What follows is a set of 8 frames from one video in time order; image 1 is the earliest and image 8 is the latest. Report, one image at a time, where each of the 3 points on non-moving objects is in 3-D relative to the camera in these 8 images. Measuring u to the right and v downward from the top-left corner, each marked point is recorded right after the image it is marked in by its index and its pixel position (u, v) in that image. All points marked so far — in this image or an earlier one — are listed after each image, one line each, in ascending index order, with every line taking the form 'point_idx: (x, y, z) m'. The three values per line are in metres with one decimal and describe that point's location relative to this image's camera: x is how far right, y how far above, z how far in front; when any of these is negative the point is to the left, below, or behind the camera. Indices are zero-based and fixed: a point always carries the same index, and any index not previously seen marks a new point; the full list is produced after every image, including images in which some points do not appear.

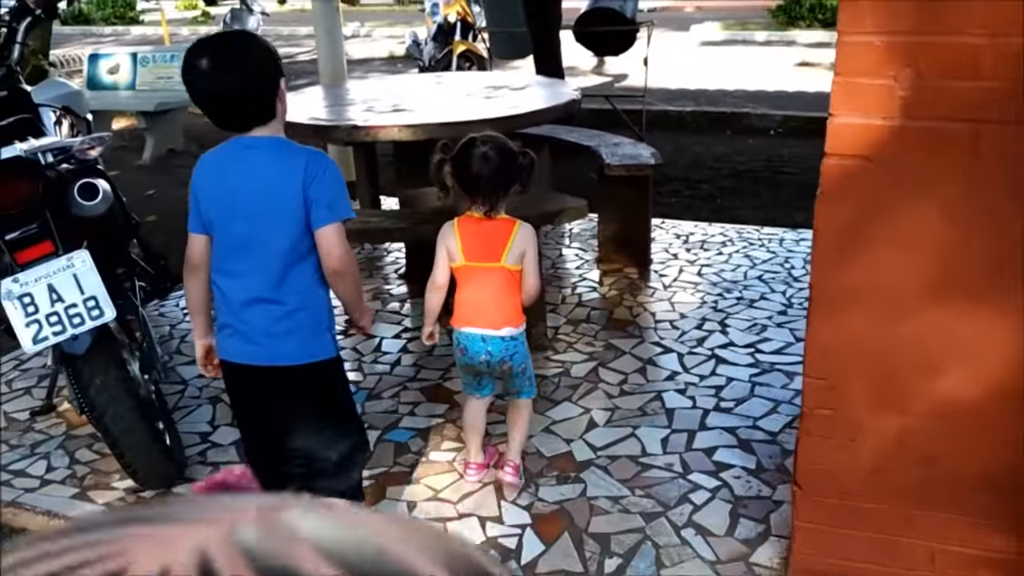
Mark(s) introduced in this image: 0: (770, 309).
0: (+1.2, -0.1, +4.5) m
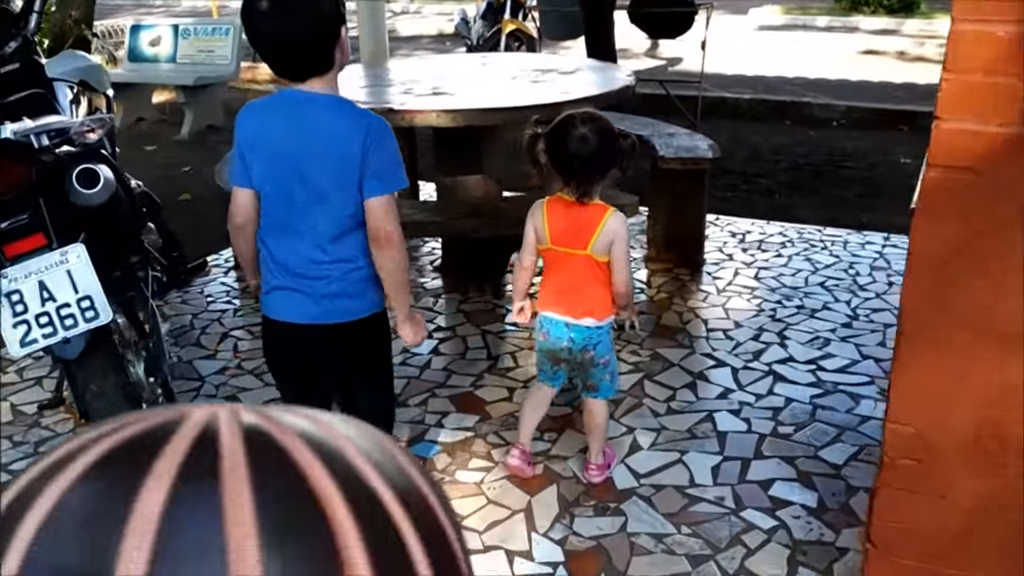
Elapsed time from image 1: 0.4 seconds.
0: (+1.3, -0.1, +4.1) m
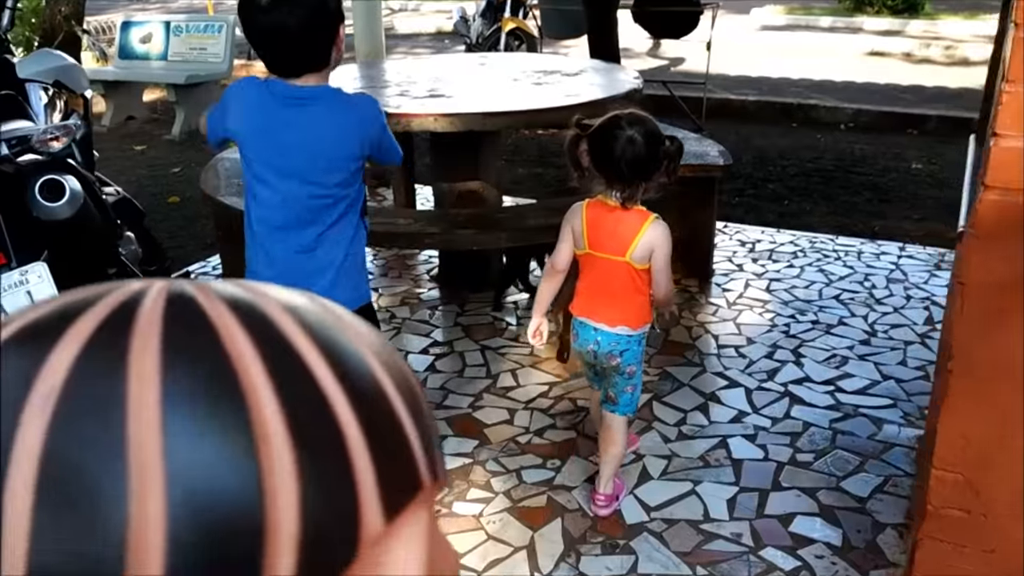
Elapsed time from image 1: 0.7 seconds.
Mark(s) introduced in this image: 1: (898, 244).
0: (+1.3, -0.2, +3.9) m
1: (+1.9, +0.2, +5.0) m
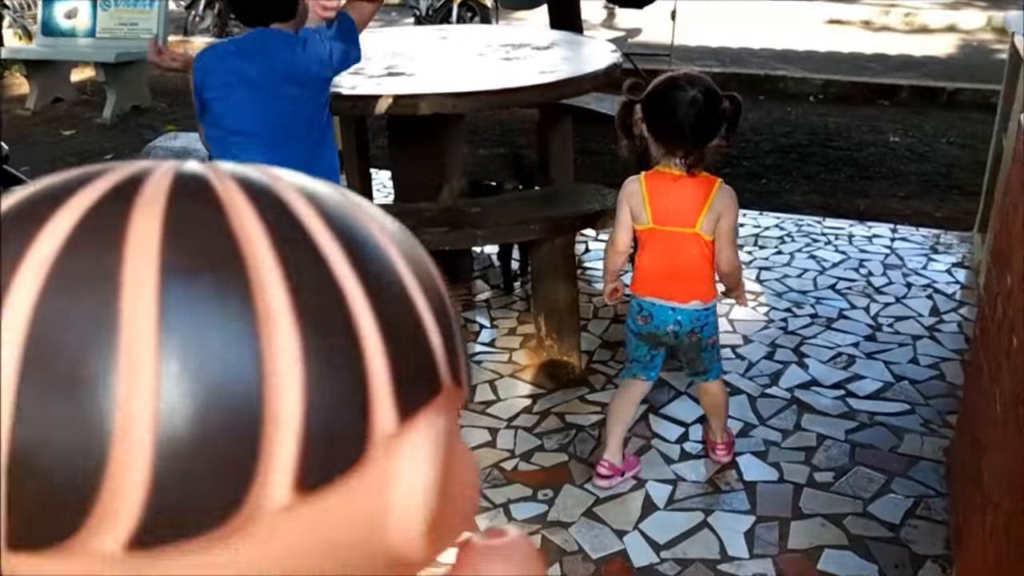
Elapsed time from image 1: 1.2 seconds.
0: (+1.3, -0.2, +3.6) m
1: (+1.8, +0.3, +4.7) m
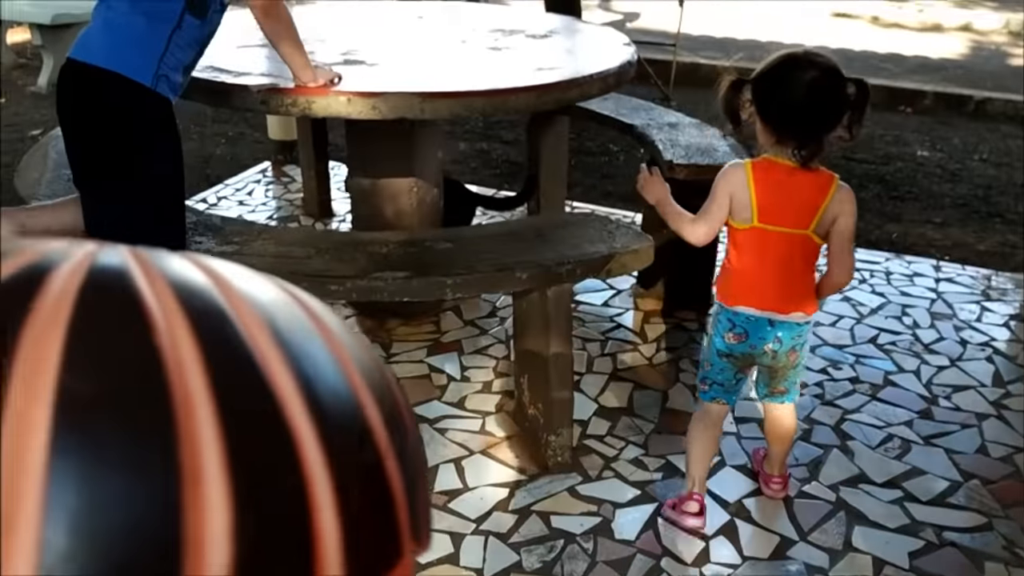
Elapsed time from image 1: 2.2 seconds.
0: (+1.2, -0.4, +2.9) m
1: (+1.7, +0.1, +4.0) m
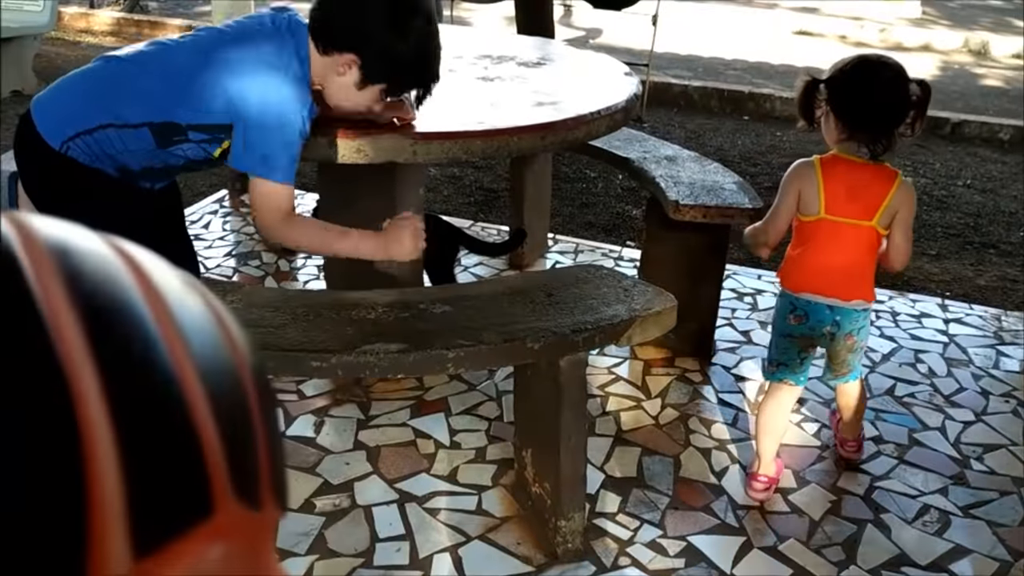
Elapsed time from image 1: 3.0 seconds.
0: (+1.2, -0.5, +2.7) m
1: (+1.6, 0.0, +3.8) m
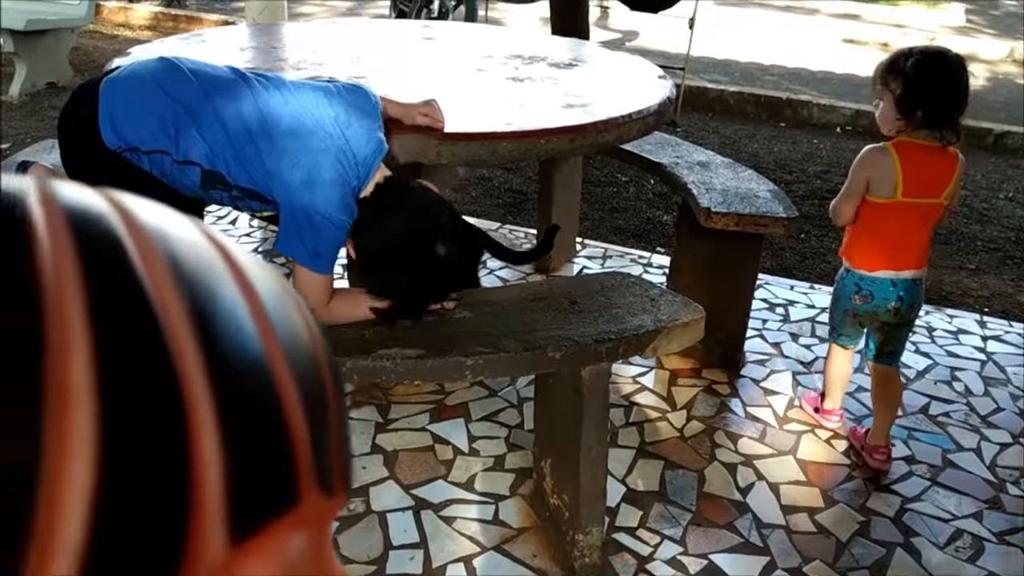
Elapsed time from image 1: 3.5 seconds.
0: (+1.2, -0.5, +2.6) m
1: (+1.7, -0.1, +3.7) m
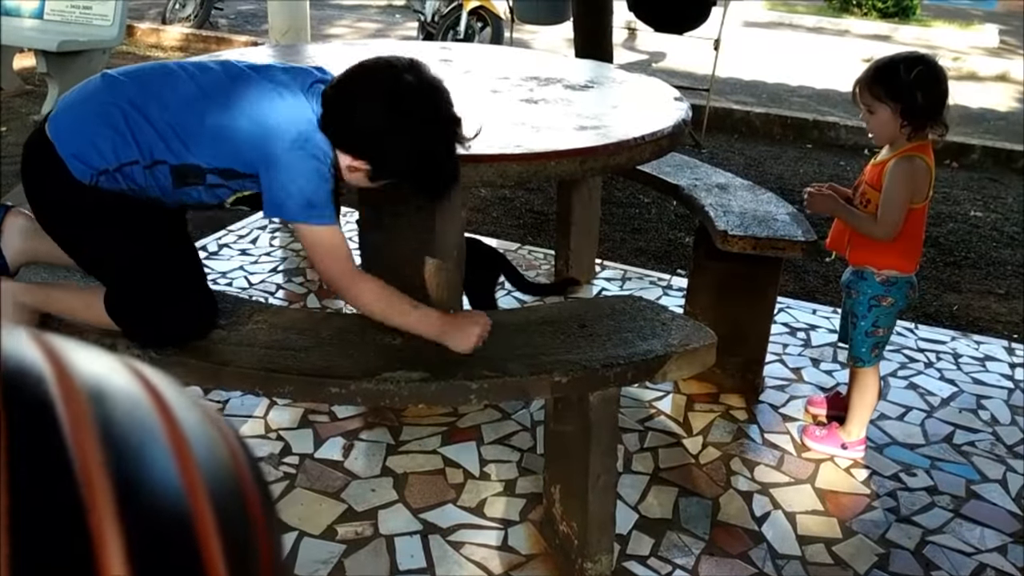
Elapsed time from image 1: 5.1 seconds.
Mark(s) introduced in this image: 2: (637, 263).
0: (+1.2, -0.6, +2.5) m
1: (+1.8, -0.2, +3.6) m
2: (+0.5, +0.1, +4.2) m
